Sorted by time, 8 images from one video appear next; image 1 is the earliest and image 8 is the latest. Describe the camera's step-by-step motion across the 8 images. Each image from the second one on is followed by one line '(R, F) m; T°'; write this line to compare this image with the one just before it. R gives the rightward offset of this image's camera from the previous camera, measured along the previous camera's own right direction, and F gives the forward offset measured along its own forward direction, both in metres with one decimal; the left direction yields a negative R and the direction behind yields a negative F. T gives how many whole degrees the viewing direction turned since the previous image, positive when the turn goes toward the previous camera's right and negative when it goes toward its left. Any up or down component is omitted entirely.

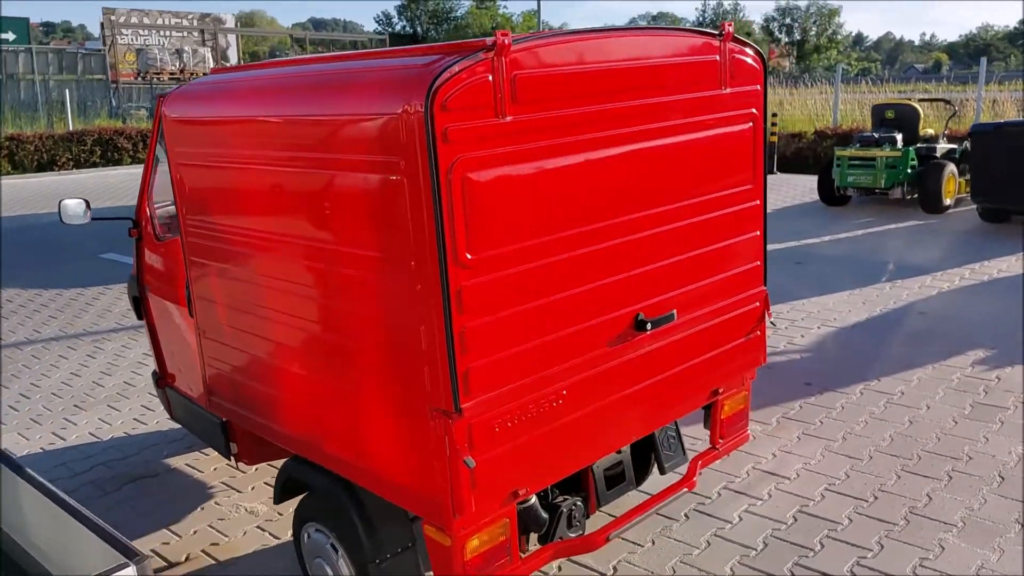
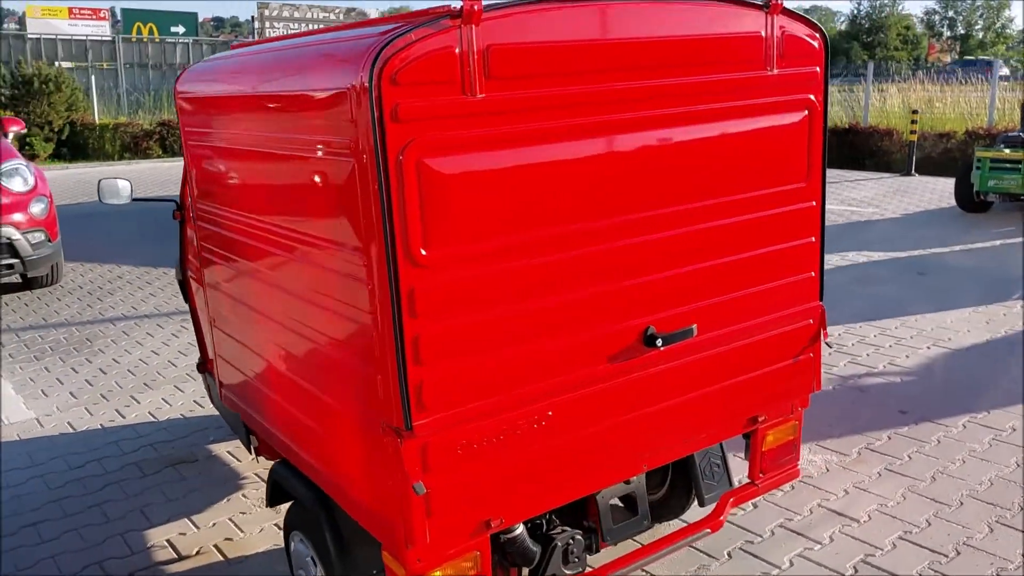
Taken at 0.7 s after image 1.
(+0.4, +0.4) m; -9°
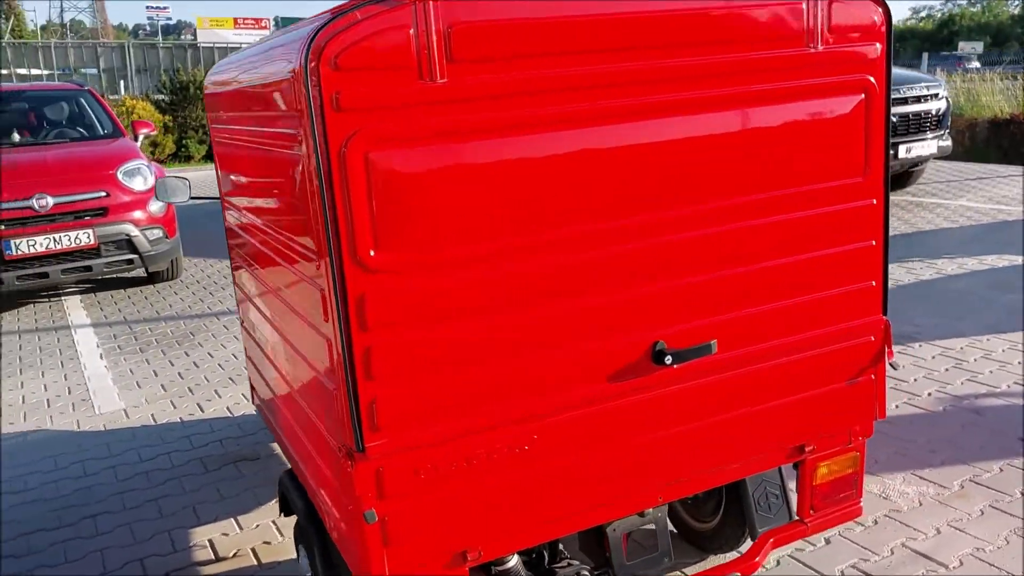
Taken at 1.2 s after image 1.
(+0.4, +0.3) m; -9°
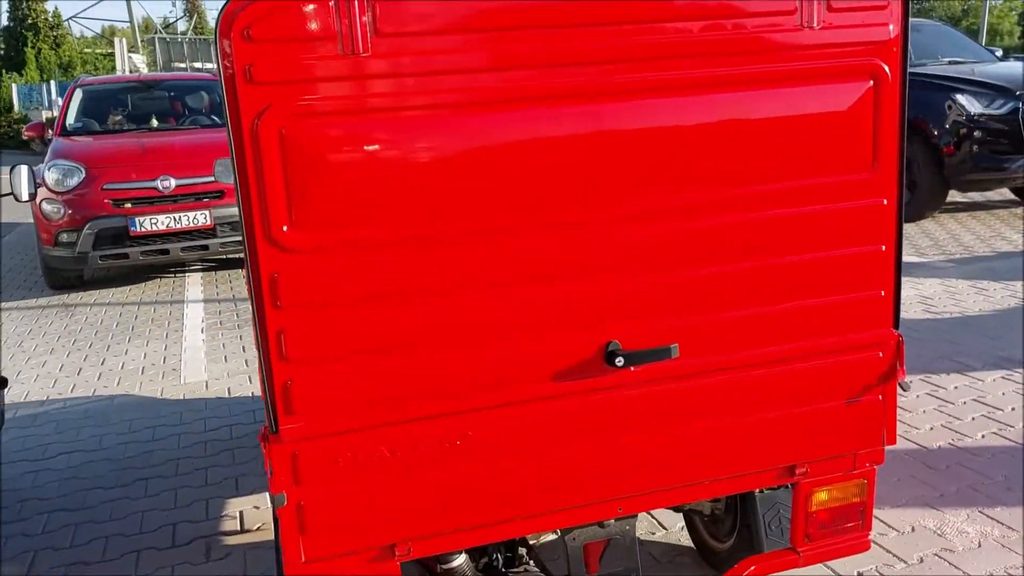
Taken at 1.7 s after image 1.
(+0.5, +0.1) m; -9°
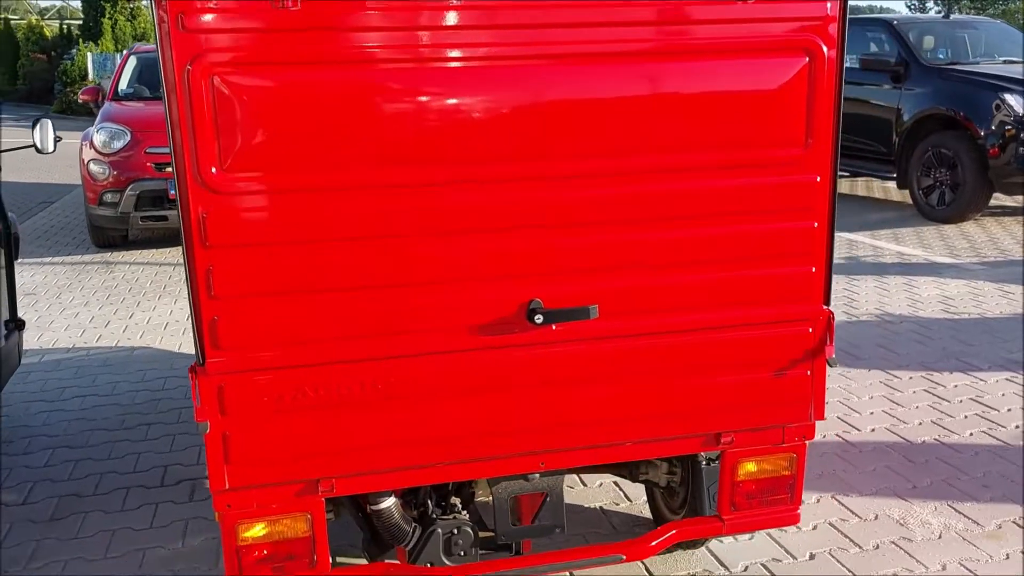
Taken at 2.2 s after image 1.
(+0.3, -0.1) m; -4°
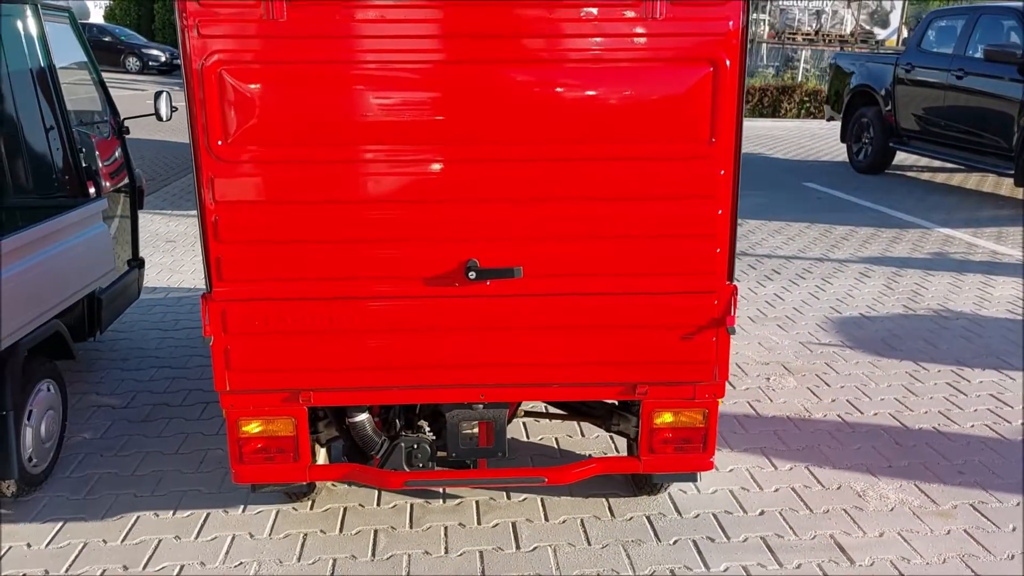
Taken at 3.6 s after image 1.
(+0.6, -0.5) m; -9°
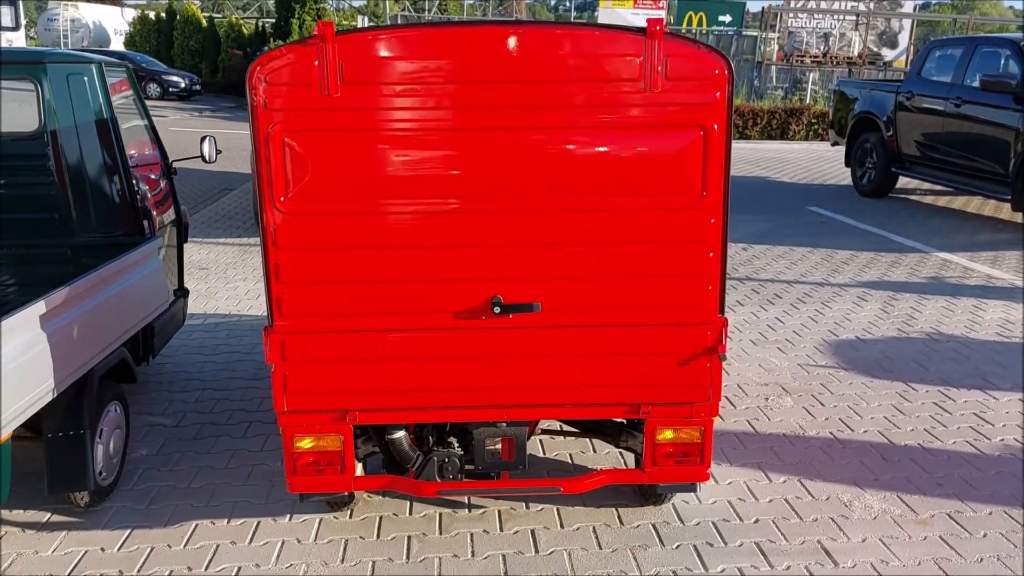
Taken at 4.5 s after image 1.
(0.0, -0.4) m; -1°
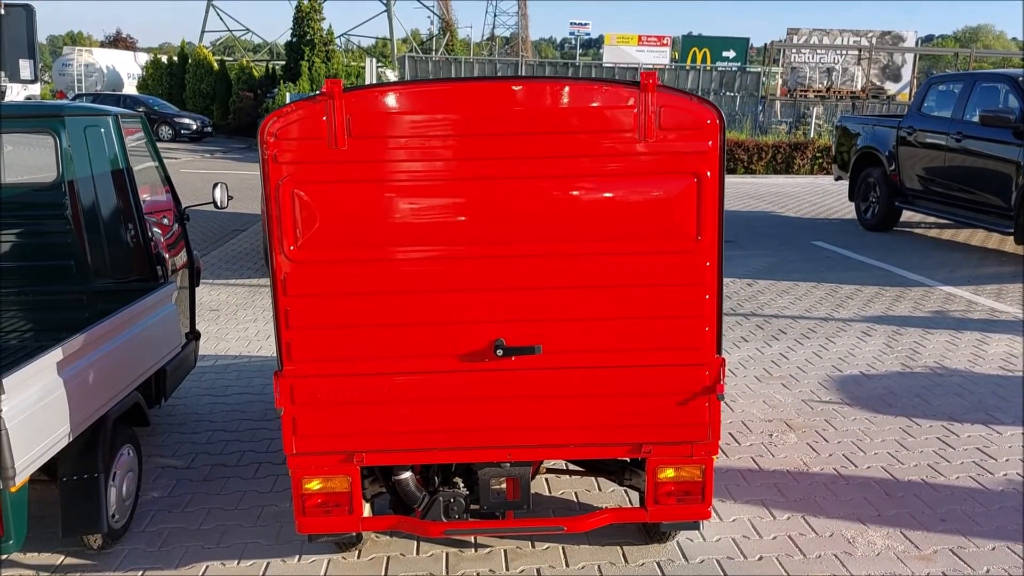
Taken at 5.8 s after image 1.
(0.0, -0.1) m; -1°
